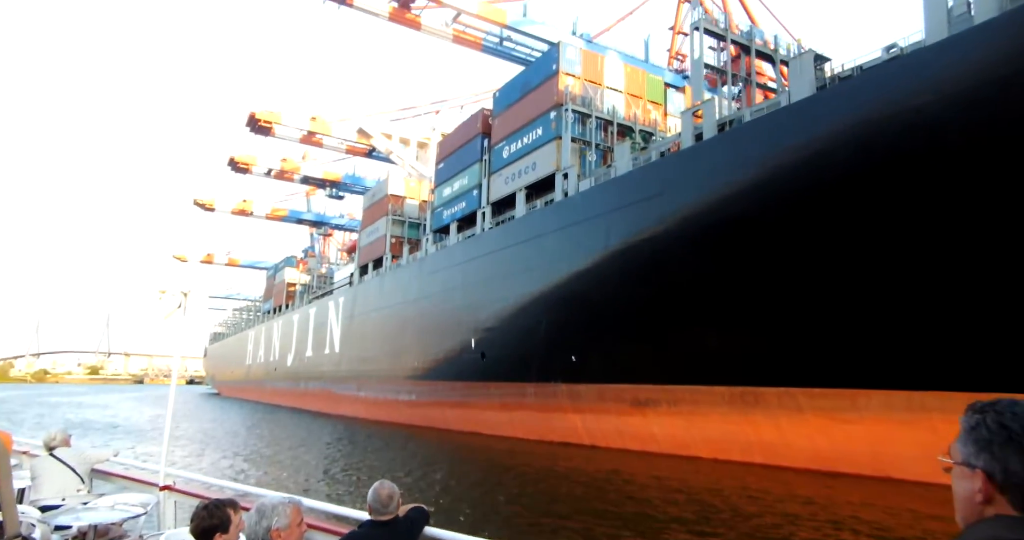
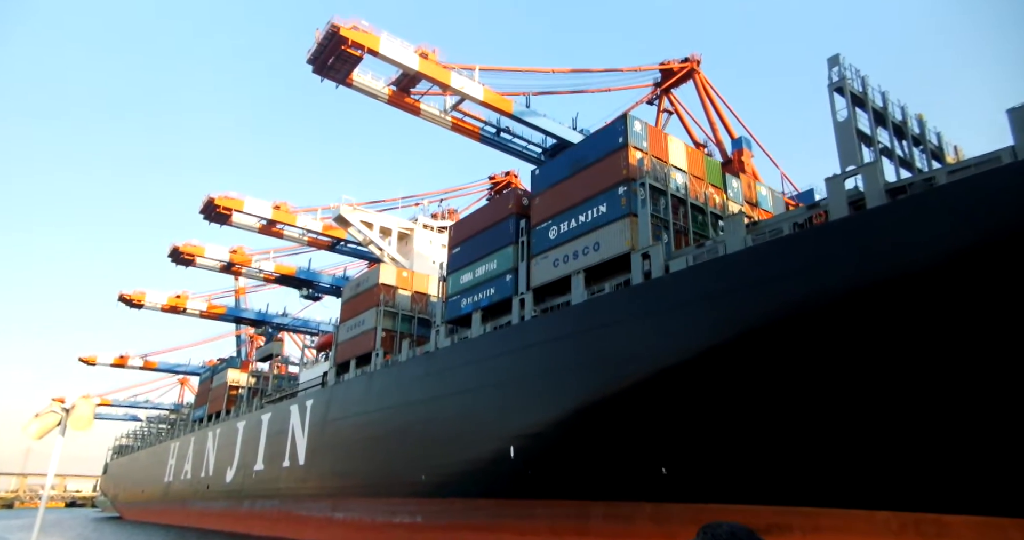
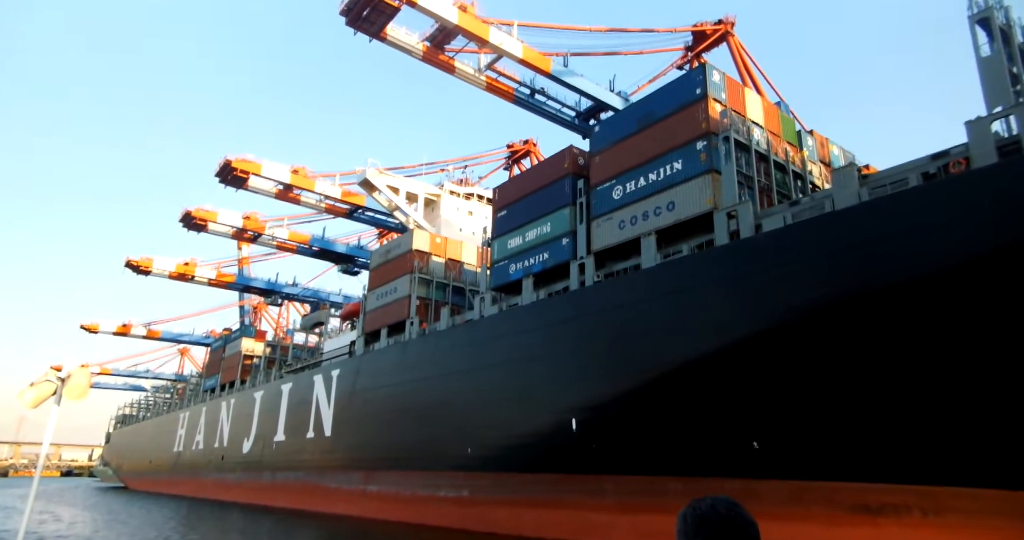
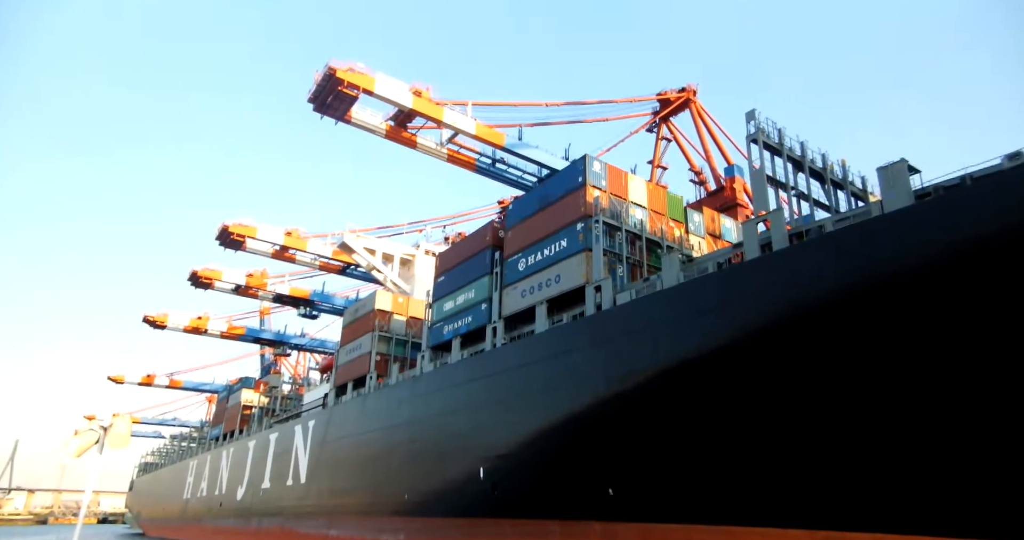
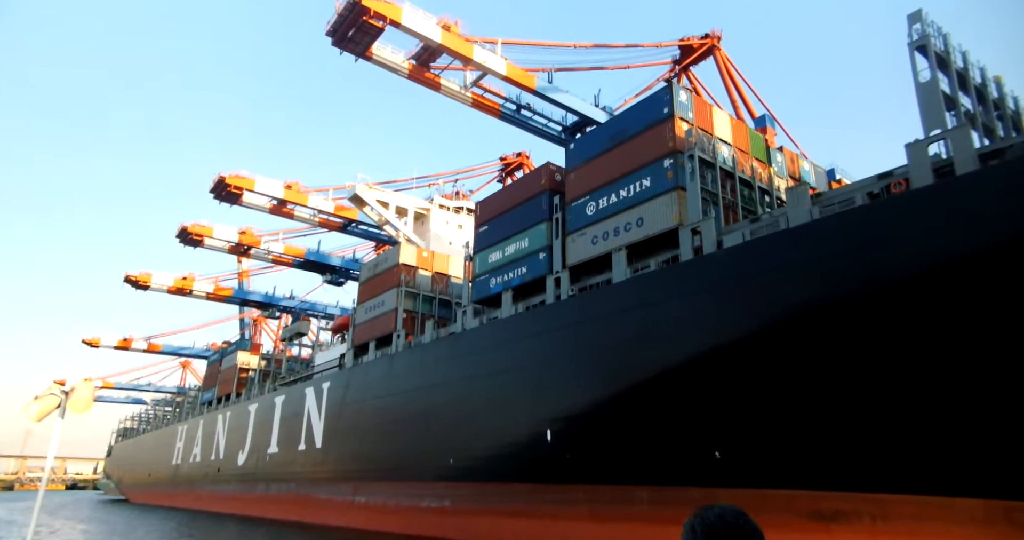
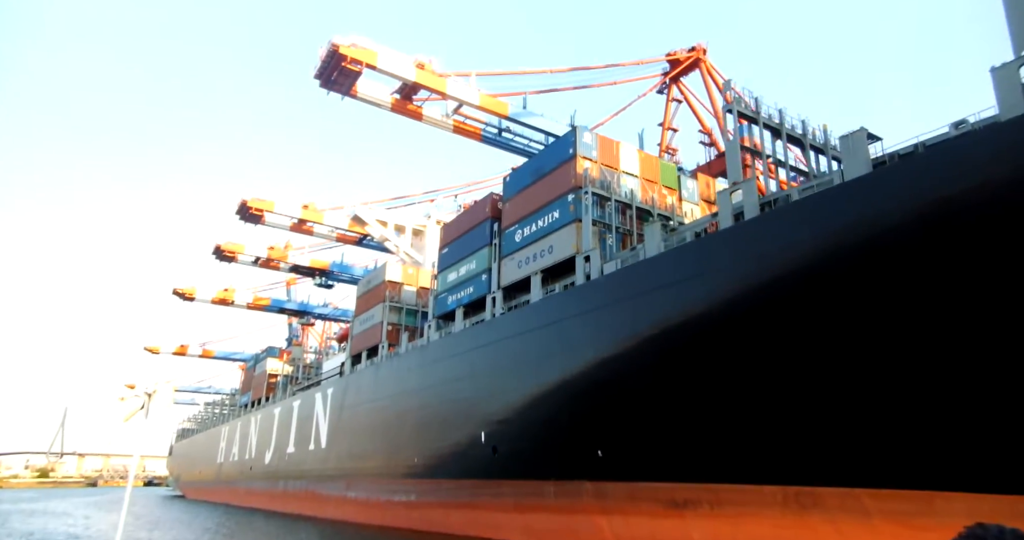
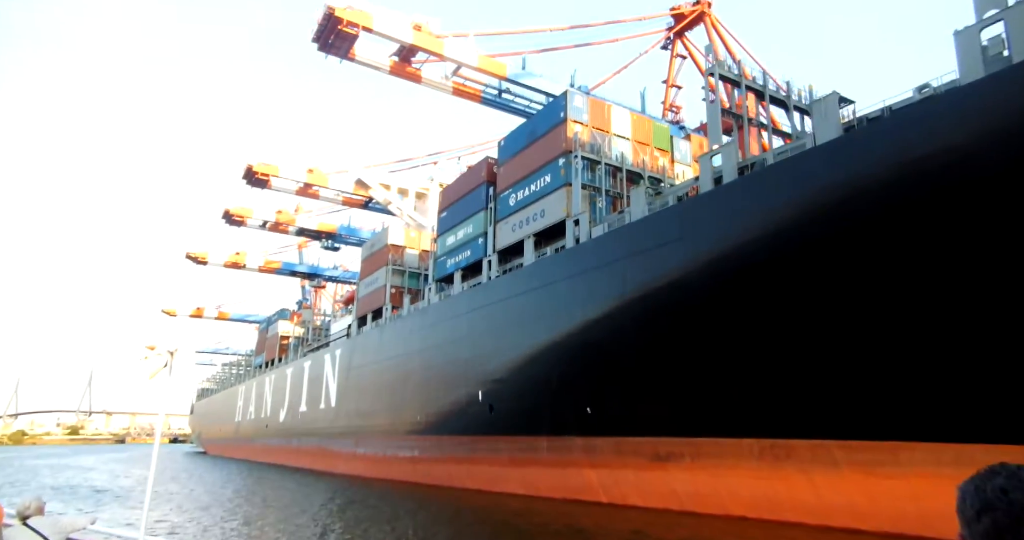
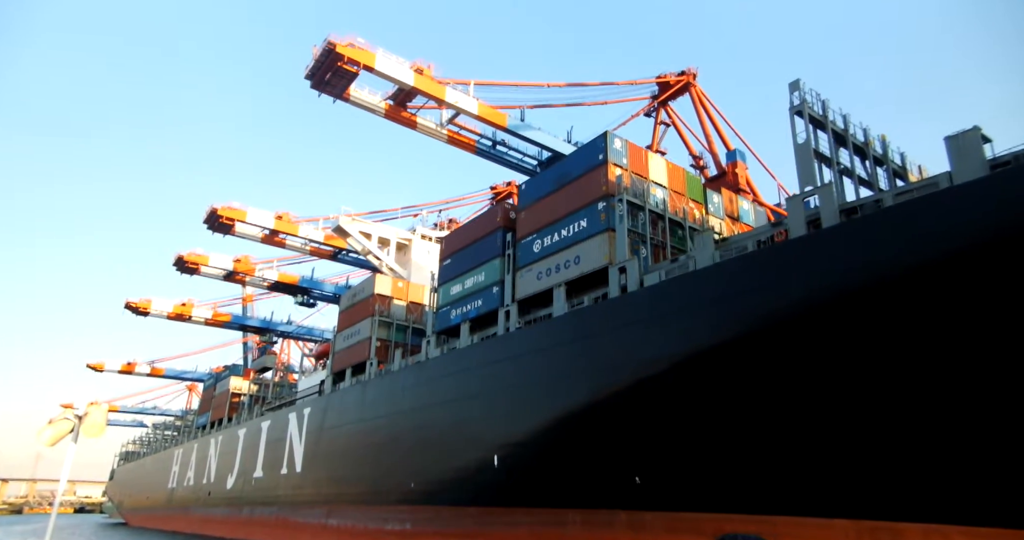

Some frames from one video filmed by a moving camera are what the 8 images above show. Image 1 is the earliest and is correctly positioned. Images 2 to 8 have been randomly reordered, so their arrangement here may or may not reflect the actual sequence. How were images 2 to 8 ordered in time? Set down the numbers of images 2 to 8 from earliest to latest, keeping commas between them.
7, 6, 4, 8, 2, 5, 3
